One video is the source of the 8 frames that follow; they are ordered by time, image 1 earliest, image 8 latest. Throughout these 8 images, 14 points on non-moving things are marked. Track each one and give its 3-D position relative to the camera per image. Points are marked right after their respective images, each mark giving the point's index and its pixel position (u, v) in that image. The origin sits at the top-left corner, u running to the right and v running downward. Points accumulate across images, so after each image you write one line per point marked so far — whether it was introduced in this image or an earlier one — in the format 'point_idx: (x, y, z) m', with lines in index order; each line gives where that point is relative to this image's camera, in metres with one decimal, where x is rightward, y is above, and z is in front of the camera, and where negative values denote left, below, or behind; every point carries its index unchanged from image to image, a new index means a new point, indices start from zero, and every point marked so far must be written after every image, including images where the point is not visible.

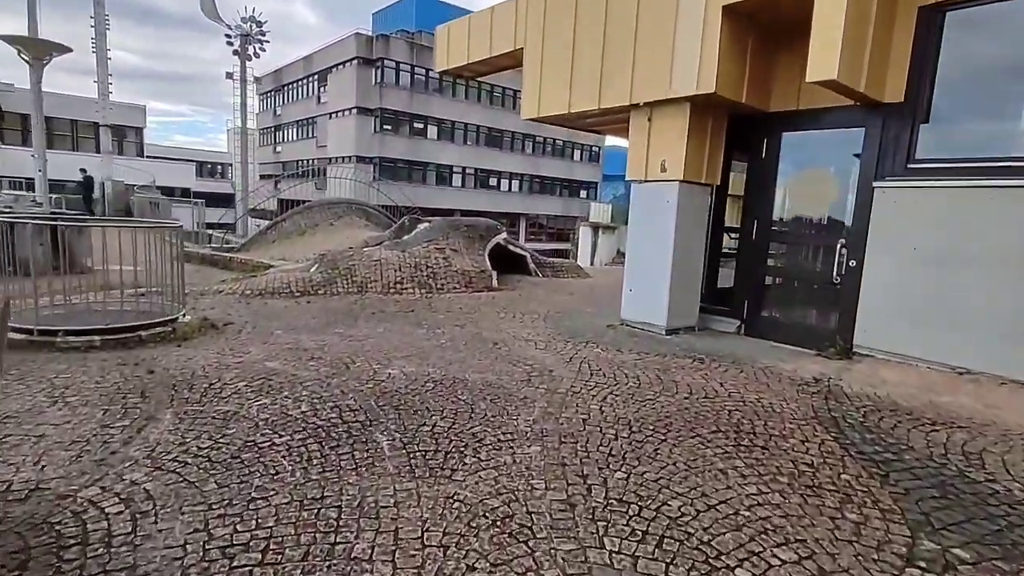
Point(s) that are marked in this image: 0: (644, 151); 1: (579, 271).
0: (+1.6, +1.7, +7.0) m
1: (+1.6, +0.4, +13.2) m
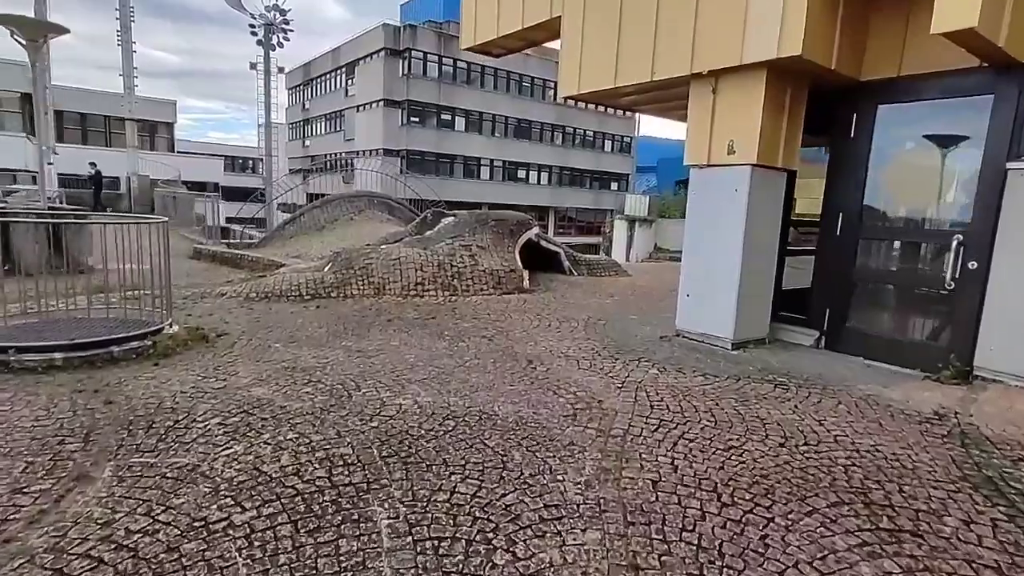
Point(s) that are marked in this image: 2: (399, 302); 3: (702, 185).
0: (+2.0, +1.6, +5.8) m
1: (+2.3, +0.4, +12.1) m
2: (-1.5, -0.2, +7.6) m
3: (+2.0, +1.1, +6.0) m
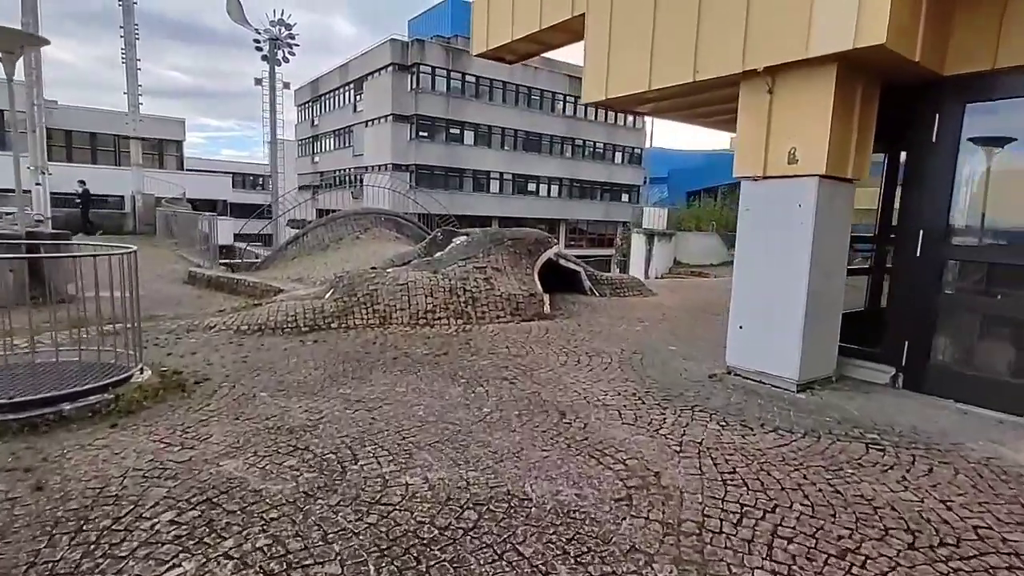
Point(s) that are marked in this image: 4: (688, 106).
0: (+2.2, +1.3, +5.0) m
1: (+2.6, 0.0, +11.3) m
2: (-1.3, -0.6, +6.8) m
3: (+2.2, +0.8, +5.1) m
4: (+2.3, +2.3, +7.2) m
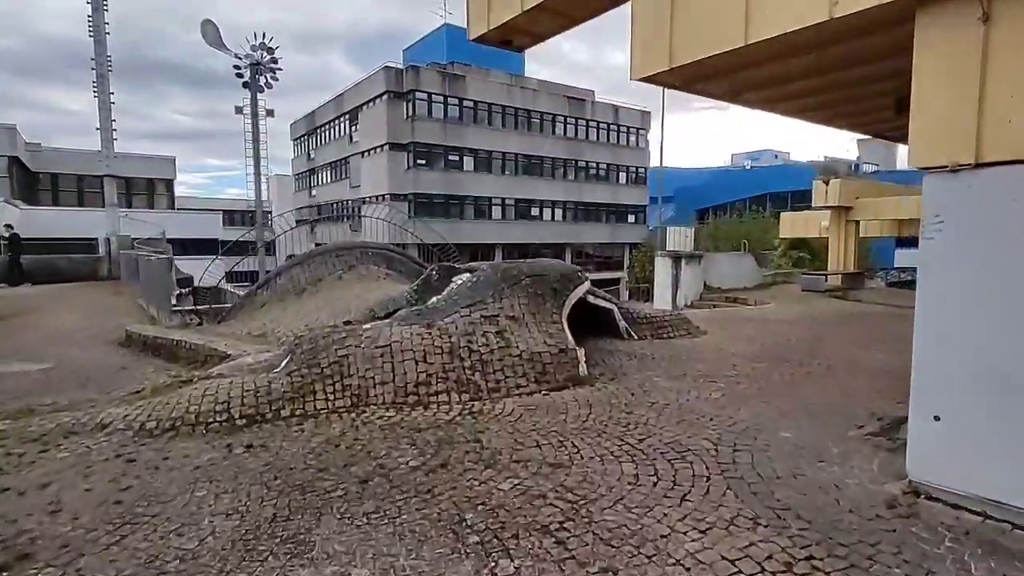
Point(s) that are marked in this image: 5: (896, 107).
0: (+2.4, +1.0, +2.9) m
1: (+2.8, -0.6, +9.1) m
2: (-1.0, -1.1, +4.6) m
3: (+2.4, +0.4, +3.0) m
4: (+2.4, +1.9, +5.2) m
5: (+4.1, +1.9, +5.8) m
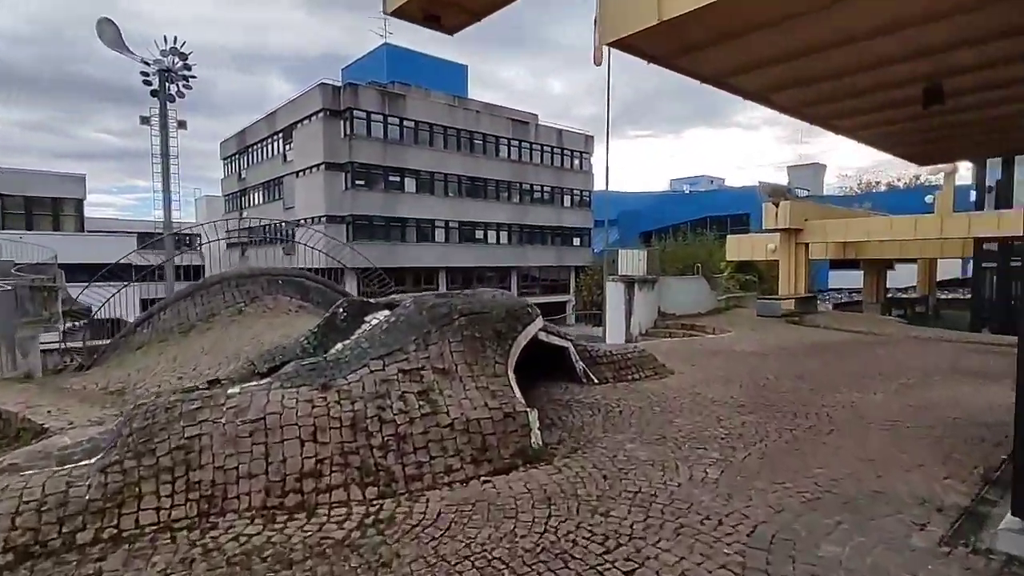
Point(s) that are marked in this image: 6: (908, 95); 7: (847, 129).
0: (+2.1, +0.8, +1.7) m
1: (+2.0, -1.1, +7.8) m
2: (-1.5, -1.4, +3.0) m
3: (+2.1, +0.2, +1.8) m
4: (+1.9, +1.6, +4.0) m
5: (+3.5, +1.6, +4.8) m
6: (+3.4, +1.6, +4.8) m
7: (+3.4, +1.6, +5.6) m
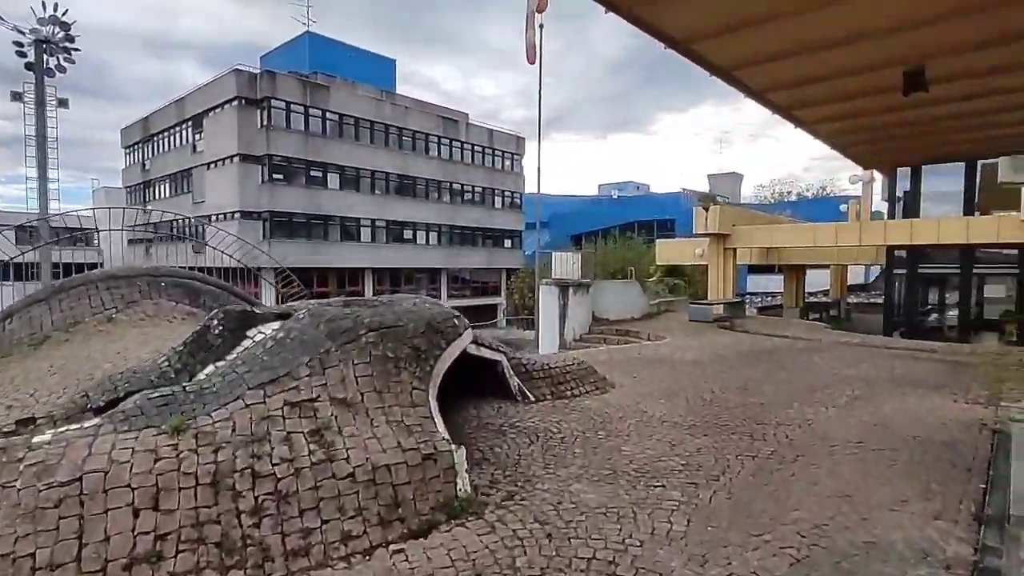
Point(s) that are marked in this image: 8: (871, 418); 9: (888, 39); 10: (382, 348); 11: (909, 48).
0: (+1.9, +0.7, +1.1) m
1: (+1.1, -1.2, +7.2) m
2: (-1.8, -1.5, +1.9) m
3: (+1.9, +0.2, +1.2) m
4: (+1.4, +1.5, +3.3) m
5: (+2.9, +1.6, +4.3) m
6: (+2.8, +1.6, +4.3) m
7: (+2.7, +1.5, +5.1) m
8: (+3.7, -1.3, +5.8) m
9: (+2.5, +1.6, +3.7) m
10: (-0.9, -0.4, +4.1) m
11: (+2.7, +1.6, +3.8) m
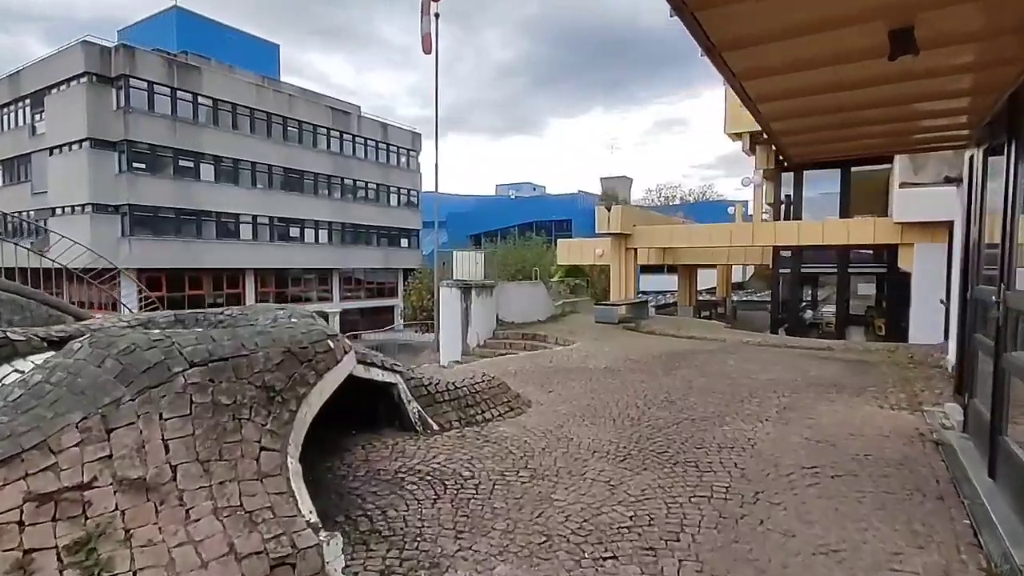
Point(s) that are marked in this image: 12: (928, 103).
0: (+1.9, +0.7, +0.3) m
1: (0.0, -1.2, +6.1) m
2: (-1.9, -1.5, +0.5) m
3: (+1.9, +0.1, +0.4) m
4: (+1.0, +1.5, +2.4) m
5: (+2.3, +1.5, +3.7) m
6: (+2.2, +1.5, +3.7) m
7: (+1.9, +1.5, +4.5) m
8: (+2.8, -1.4, +5.3) m
9: (+1.9, +1.6, +3.0) m
10: (-1.5, -0.5, +2.8) m
11: (+2.1, +1.5, +3.2) m
12: (+3.5, +1.6, +4.8) m
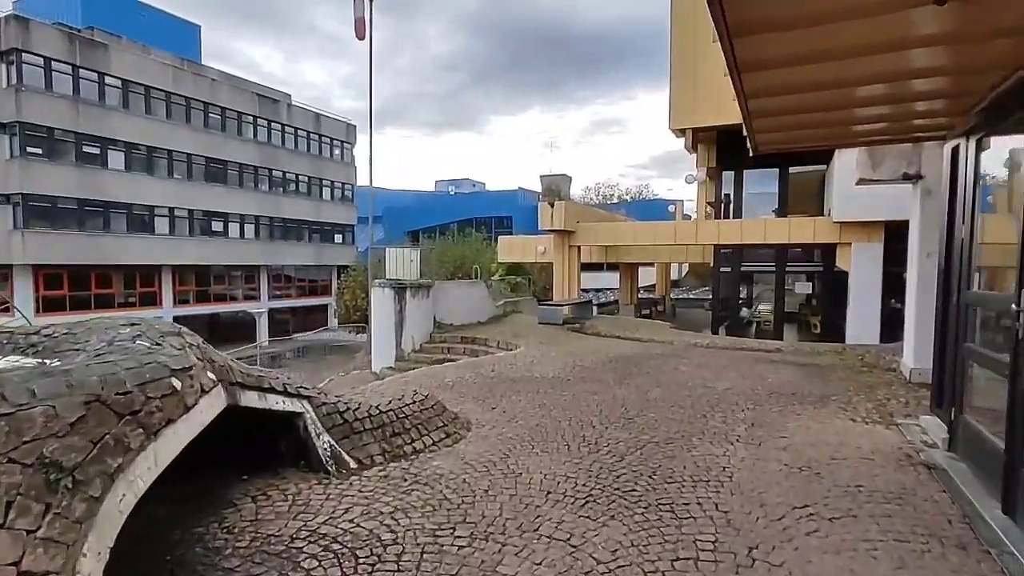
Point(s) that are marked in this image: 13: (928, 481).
0: (+1.9, +0.6, -0.4) m
1: (-0.6, -1.2, +5.2) m
2: (-1.8, -1.6, -0.6) m
3: (+1.9, +0.1, -0.3) m
4: (+0.8, +1.4, +1.6) m
5: (+2.0, +1.5, +3.0) m
6: (+1.9, +1.5, +2.9) m
7: (+1.5, +1.4, +3.7) m
8: (+2.3, -1.4, +4.7) m
9: (+1.7, +1.5, +2.3) m
10: (-1.7, -0.5, +1.7) m
11: (+1.9, +1.5, +2.5) m
12: (+3.0, +1.5, +4.2) m
13: (+3.0, -1.4, +4.1) m
